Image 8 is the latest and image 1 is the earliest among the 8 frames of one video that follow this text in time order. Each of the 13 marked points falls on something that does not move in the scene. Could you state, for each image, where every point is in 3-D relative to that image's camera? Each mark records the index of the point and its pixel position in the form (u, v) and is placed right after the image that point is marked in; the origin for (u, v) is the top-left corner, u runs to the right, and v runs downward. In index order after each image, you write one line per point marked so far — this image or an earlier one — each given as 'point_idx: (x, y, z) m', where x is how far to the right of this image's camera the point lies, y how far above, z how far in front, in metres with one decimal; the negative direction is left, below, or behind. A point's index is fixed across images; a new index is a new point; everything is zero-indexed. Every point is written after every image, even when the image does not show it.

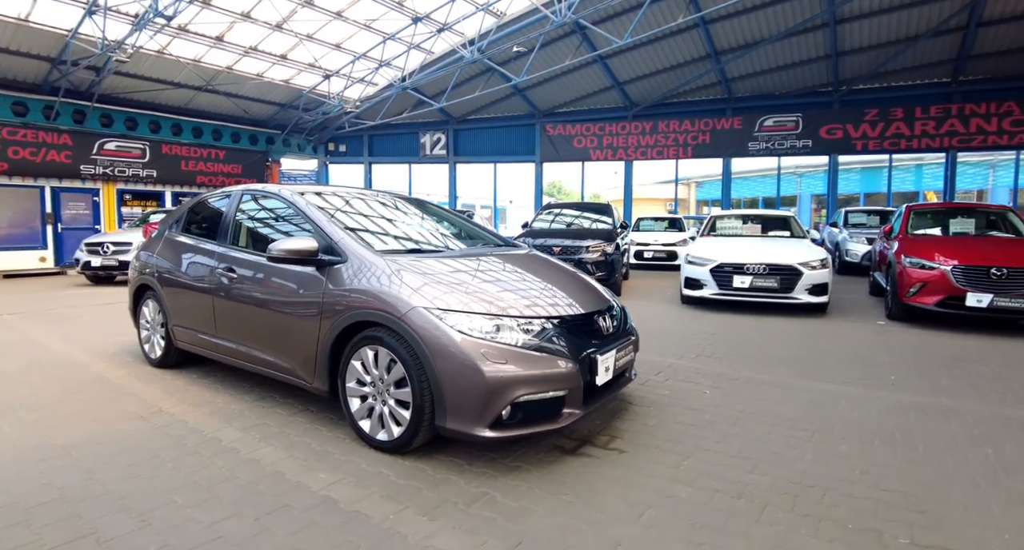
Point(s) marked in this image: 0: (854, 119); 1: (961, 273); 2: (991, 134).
0: (+10.6, +4.8, +16.4) m
1: (+5.5, 0.0, +6.4) m
2: (+13.8, +4.0, +15.1) m
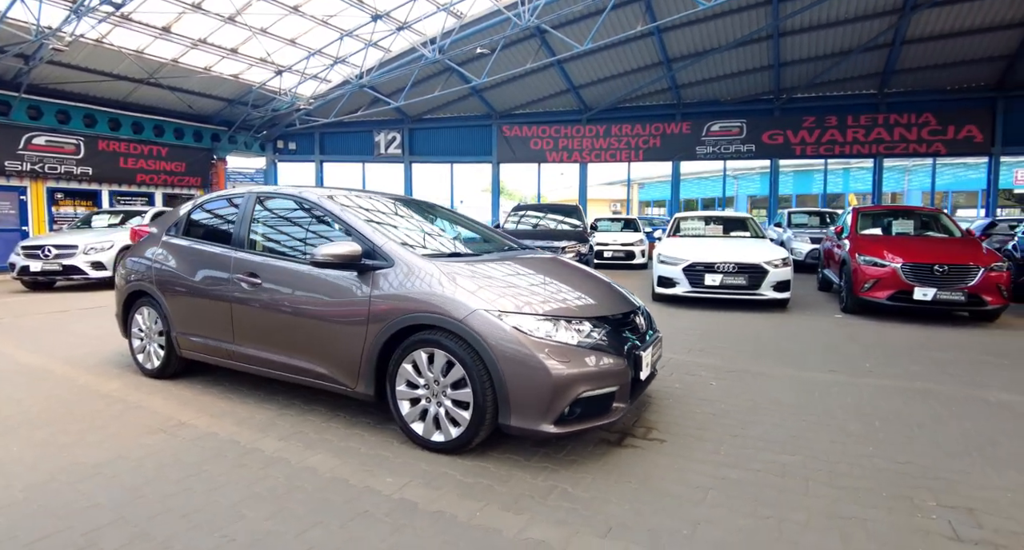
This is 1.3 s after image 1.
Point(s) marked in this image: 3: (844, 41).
0: (+9.3, +4.9, +17.6) m
1: (+5.4, +0.1, +7.2) m
2: (+12.6, +4.2, +16.7) m
3: (+9.2, +6.5, +14.7) m
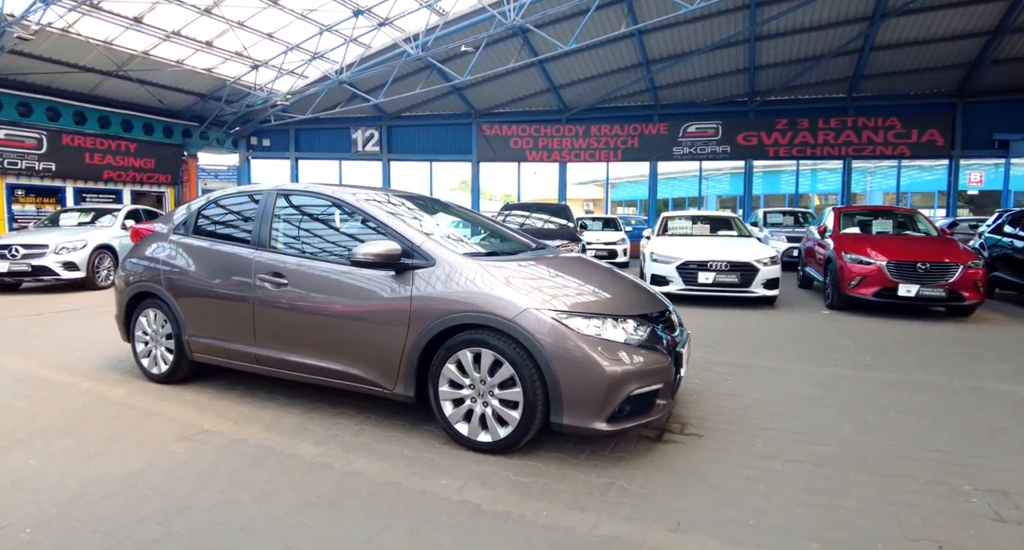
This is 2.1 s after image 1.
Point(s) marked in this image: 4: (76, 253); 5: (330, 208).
0: (+8.6, +5.0, +18.1) m
1: (+5.4, +0.1, +7.5) m
2: (+12.0, +4.3, +17.4) m
3: (+8.8, +6.6, +15.3) m
4: (-7.9, +0.4, +9.7) m
5: (-1.3, +0.5, +3.8) m
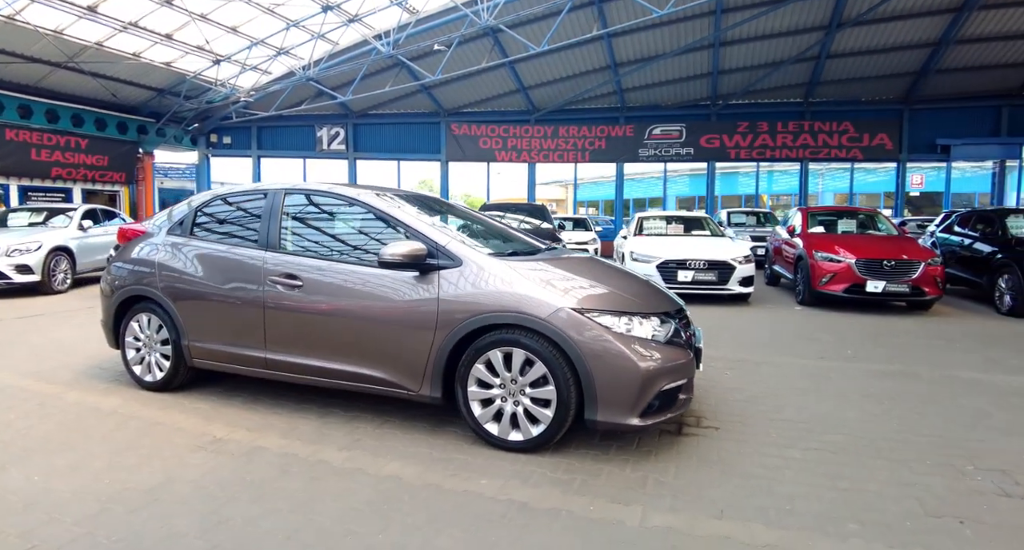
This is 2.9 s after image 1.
0: (+7.6, +5.1, +18.8) m
1: (+5.2, +0.1, +7.9) m
2: (+11.0, +4.4, +18.3) m
3: (+7.9, +6.7, +15.9) m
4: (-8.2, +0.3, +9.1) m
5: (-1.2, +0.5, +3.7) m
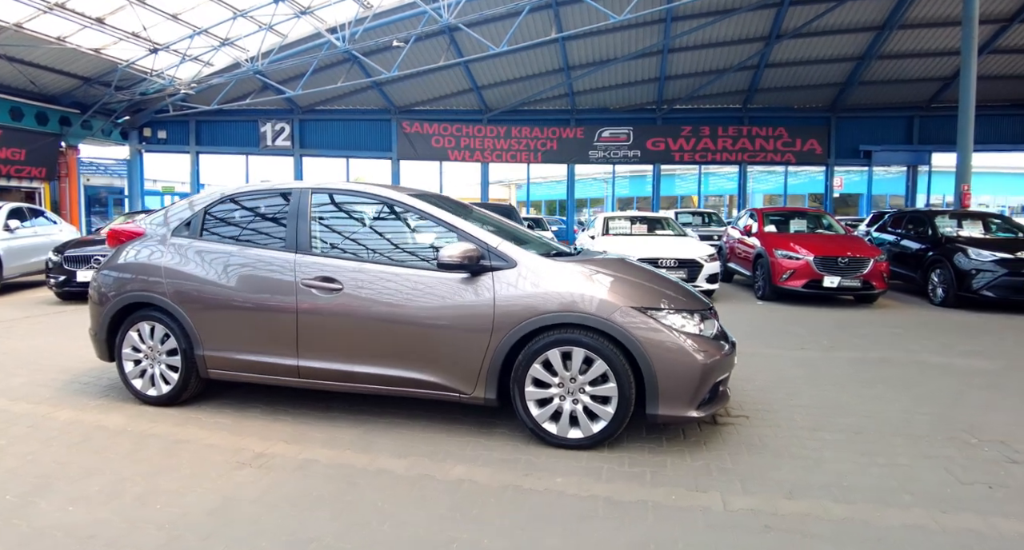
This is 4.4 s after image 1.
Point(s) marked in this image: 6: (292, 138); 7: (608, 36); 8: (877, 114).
0: (+5.9, +5.2, +19.6) m
1: (+4.9, +0.2, +8.5) m
2: (+9.4, +4.5, +19.5) m
3: (+6.6, +6.8, +16.8) m
4: (-8.5, +0.2, +8.1) m
5: (-0.9, +0.5, +3.6) m
6: (-8.2, +5.1, +19.7) m
7: (+2.8, +7.0, +15.7) m
8: (+13.4, +5.9, +19.5) m
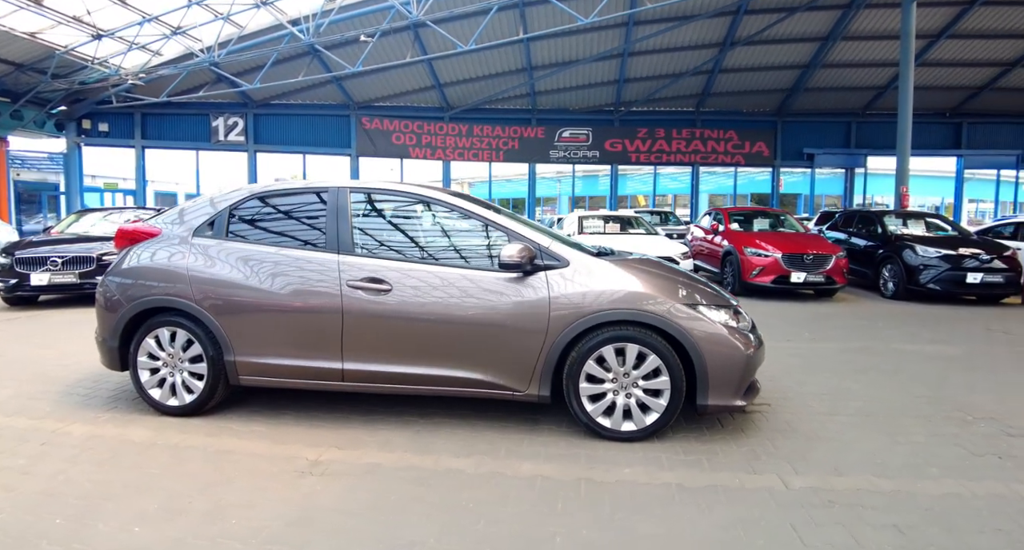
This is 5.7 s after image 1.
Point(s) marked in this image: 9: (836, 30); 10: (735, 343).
0: (+4.5, +5.3, +20.2) m
1: (+4.7, +0.3, +9.1) m
2: (+8.0, +4.7, +20.5) m
3: (+5.4, +6.9, +17.5) m
4: (-8.7, +0.2, +7.3) m
5: (-0.6, +0.5, +3.6) m
6: (-9.5, +5.0, +18.9) m
7: (+1.8, +7.1, +16.0) m
8: (+12.0, +6.1, +20.9) m
9: (+9.4, +7.1, +15.5) m
10: (+1.3, -0.4, +3.2) m
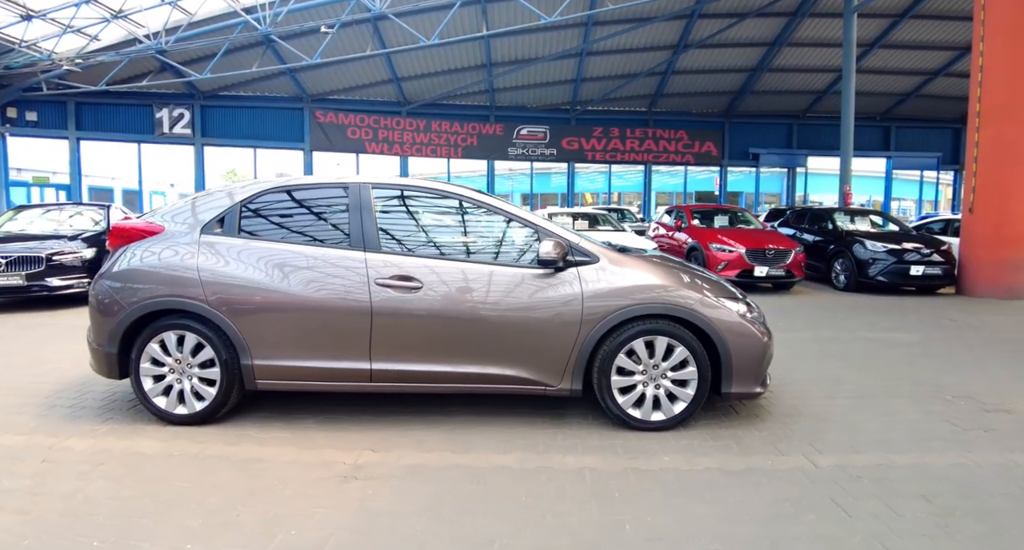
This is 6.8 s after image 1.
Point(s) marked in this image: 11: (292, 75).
0: (+2.9, +5.4, +20.6) m
1: (+4.3, +0.4, +9.6) m
2: (+6.4, +4.9, +21.2) m
3: (+4.1, +7.0, +17.9) m
4: (-8.8, +0.1, +6.5) m
5: (-0.5, +0.5, +3.6) m
6: (-10.9, +5.0, +17.9) m
7: (+0.6, +7.2, +16.1) m
8: (+10.3, +6.4, +22.0) m
9: (+8.3, +7.3, +16.4) m
10: (+1.5, -0.4, +3.4) m
11: (-7.0, +6.4, +17.0) m
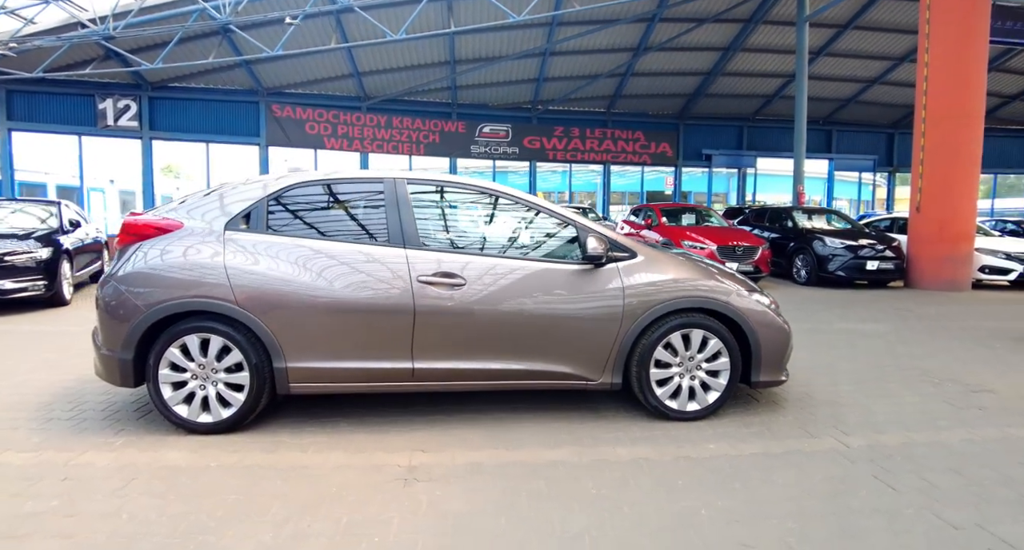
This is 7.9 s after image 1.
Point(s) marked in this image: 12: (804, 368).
0: (+1.5, +5.5, +20.8) m
1: (+3.9, +0.5, +10.0) m
2: (+4.9, +5.0, +21.7) m
3: (+2.9, +7.1, +18.3) m
4: (-8.8, 0.0, +5.6) m
5: (-0.2, +0.5, +3.6) m
6: (-12.0, +5.0, +16.8) m
7: (-0.4, +7.3, +16.1) m
8: (+8.7, +6.5, +22.9) m
9: (+7.2, +7.5, +17.1) m
10: (+1.8, -0.3, +3.6) m
11: (-8.1, +6.4, +16.3) m
12: (+2.7, -0.8, +4.9) m
